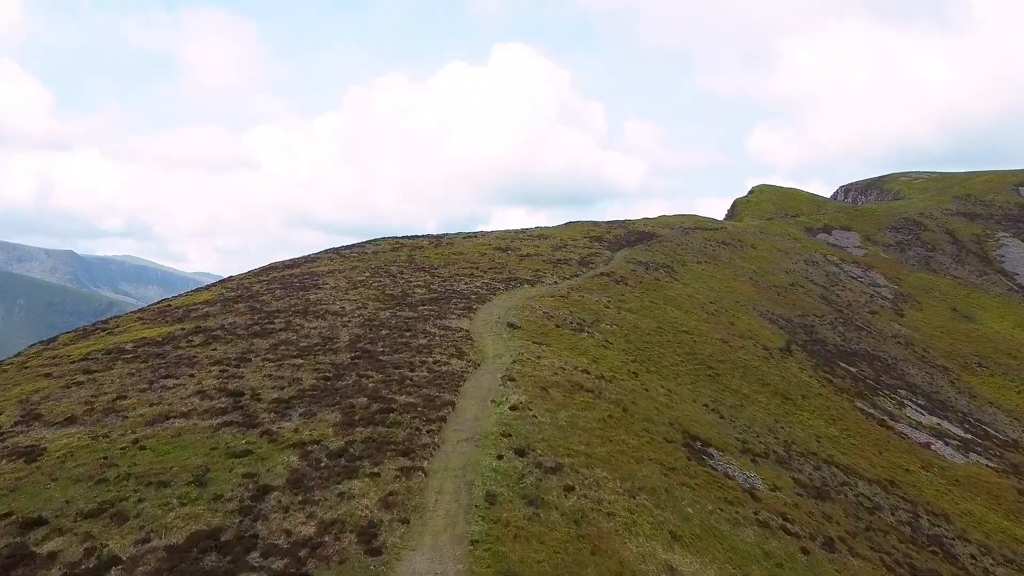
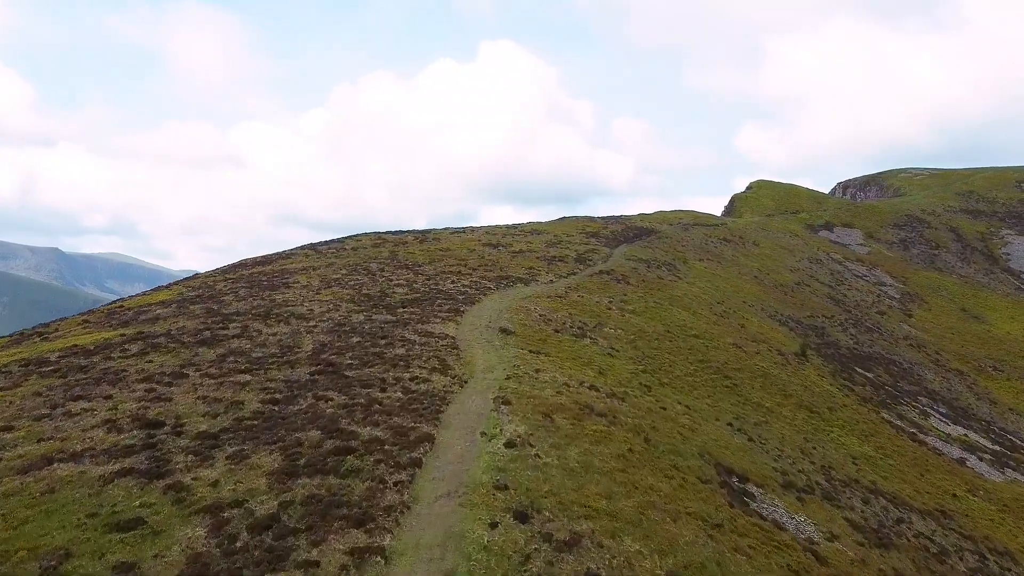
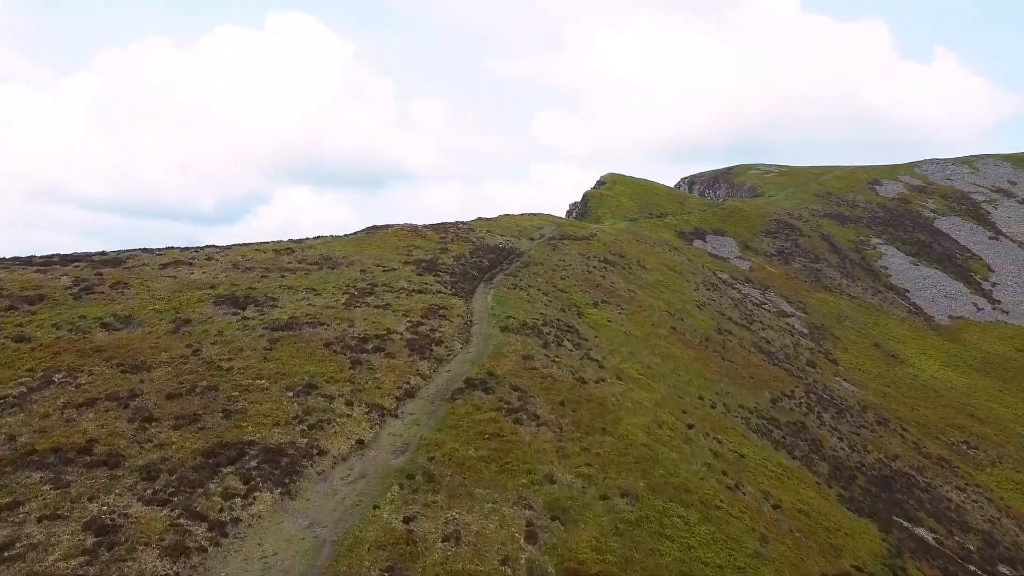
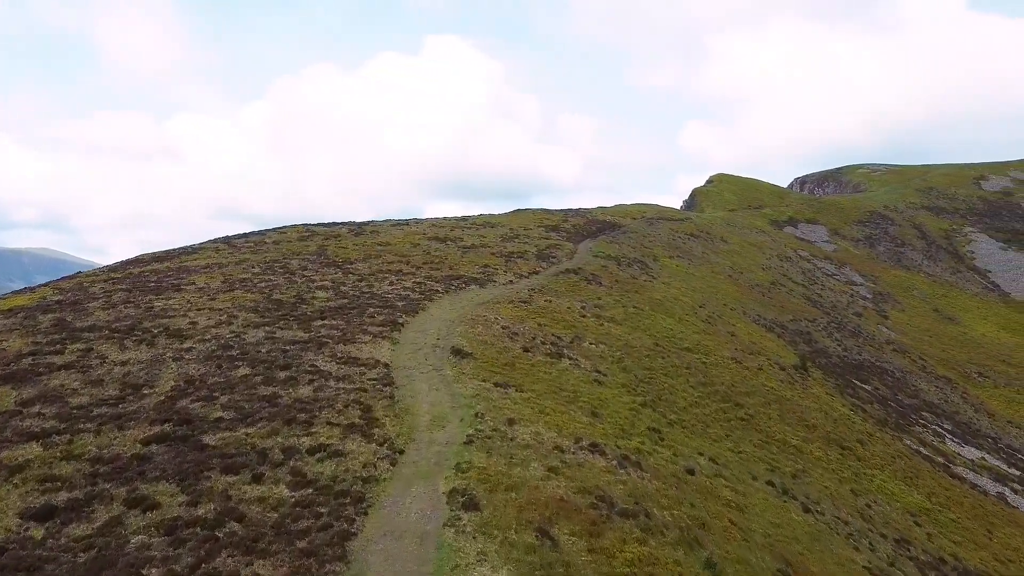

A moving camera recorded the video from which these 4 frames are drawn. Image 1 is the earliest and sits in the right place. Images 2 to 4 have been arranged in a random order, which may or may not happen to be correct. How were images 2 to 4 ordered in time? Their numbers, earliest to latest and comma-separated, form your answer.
2, 4, 3
